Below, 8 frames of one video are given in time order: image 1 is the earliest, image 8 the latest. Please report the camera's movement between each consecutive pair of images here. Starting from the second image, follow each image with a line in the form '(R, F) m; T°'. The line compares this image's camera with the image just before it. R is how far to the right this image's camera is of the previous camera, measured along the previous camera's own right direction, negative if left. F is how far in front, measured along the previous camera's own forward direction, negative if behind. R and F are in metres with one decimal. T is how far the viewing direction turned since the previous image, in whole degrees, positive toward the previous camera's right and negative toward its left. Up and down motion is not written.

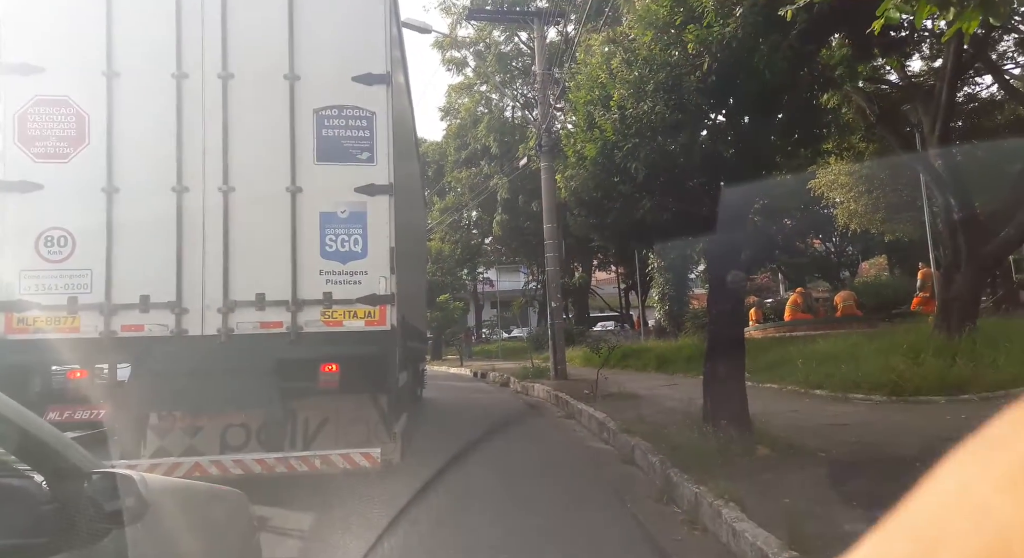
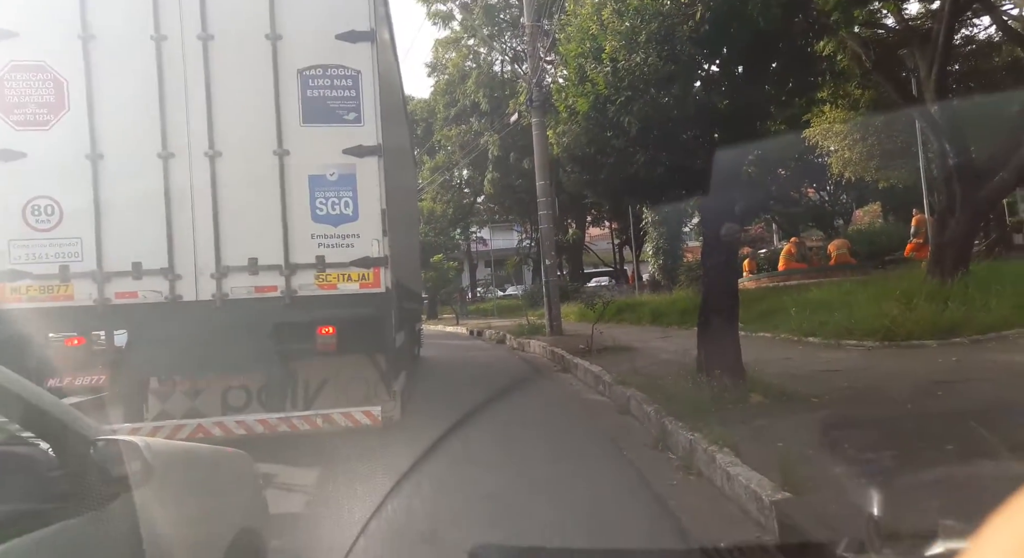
(0.0, 0.0) m; 0°
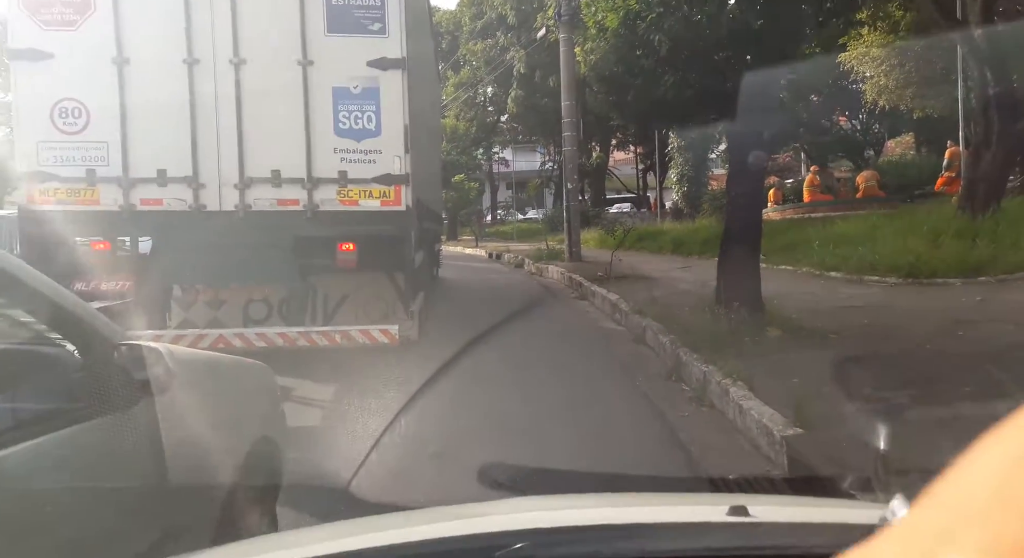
(0.0, 0.0) m; -1°
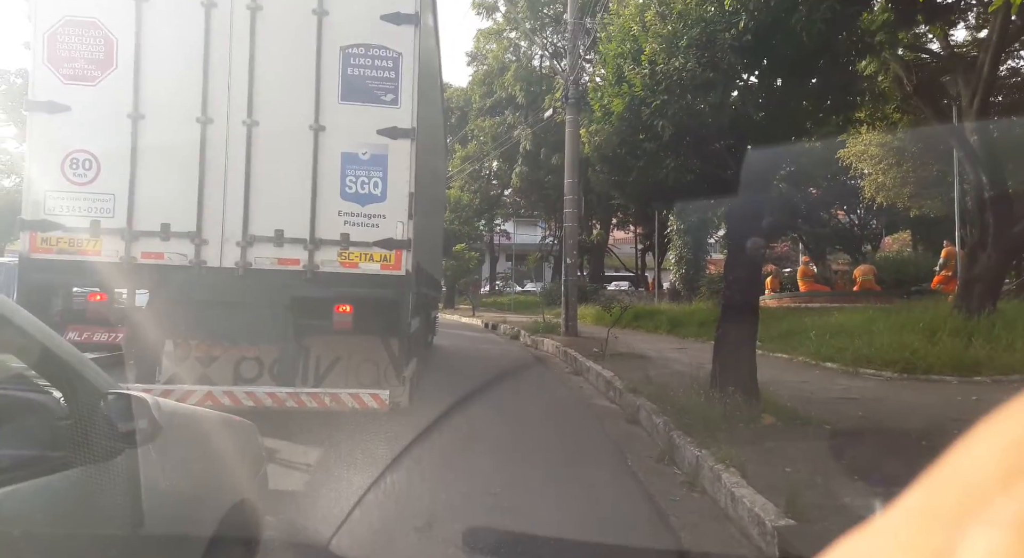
(0.0, 0.0) m; 0°
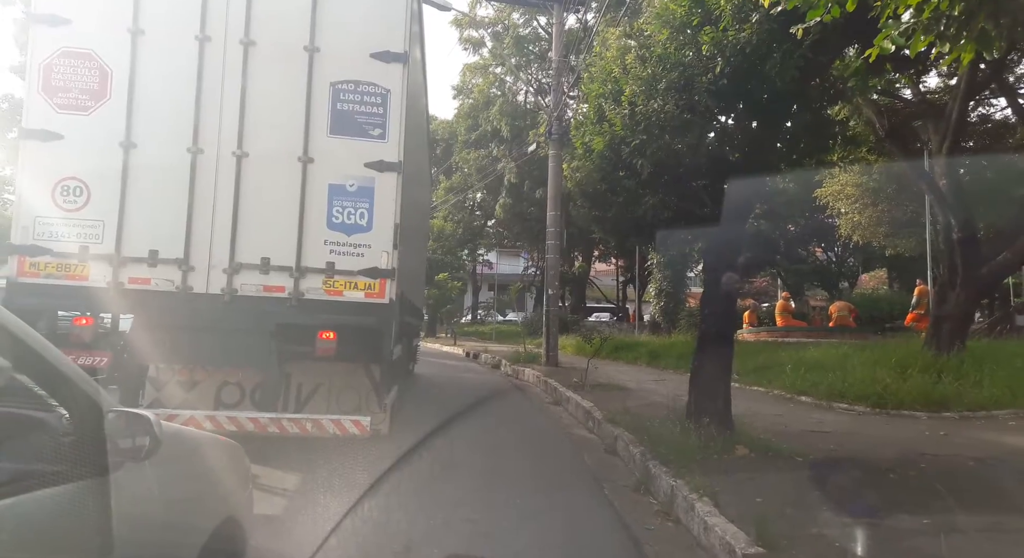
(0.0, -0.2) m; +1°
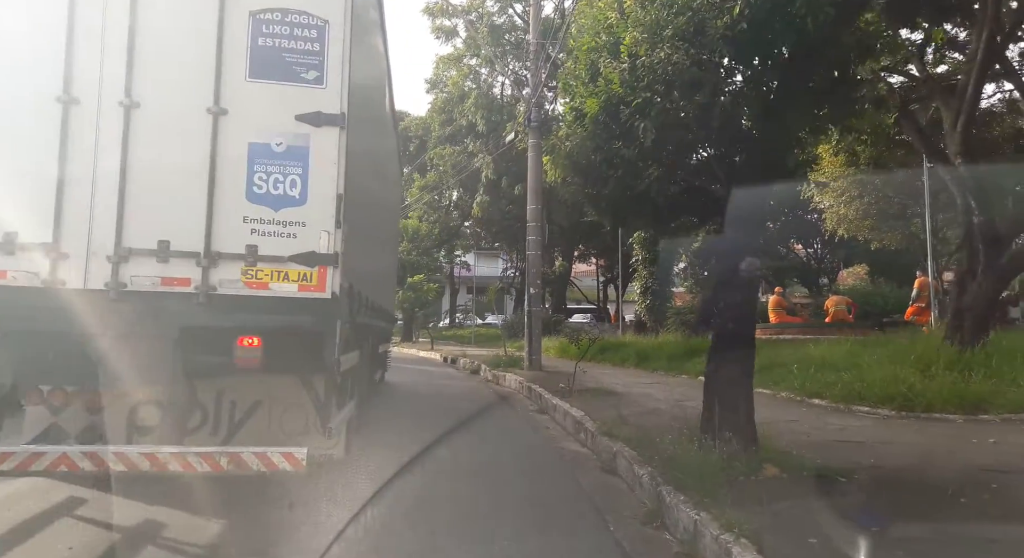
(0.0, +1.2) m; +2°
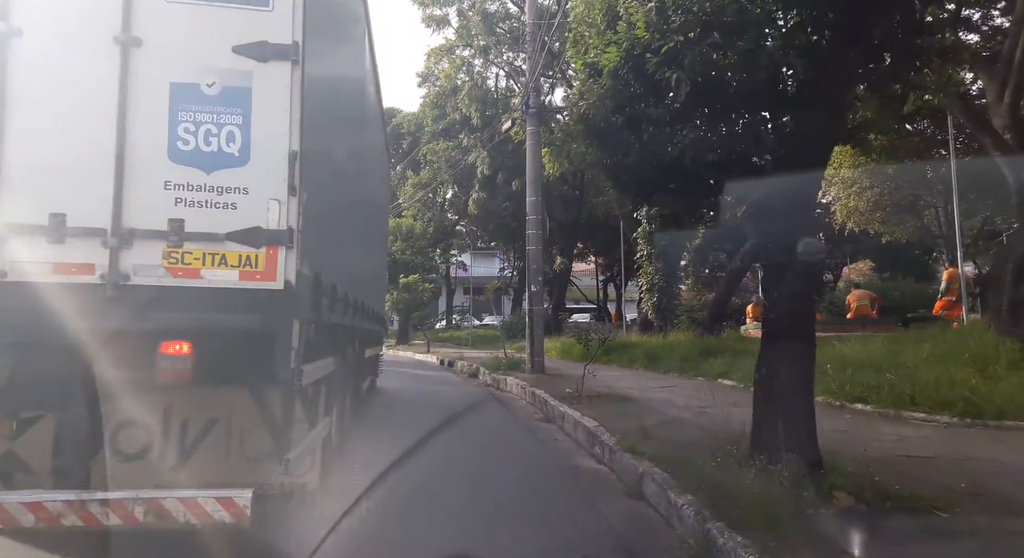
(-0.1, +1.1) m; 0°
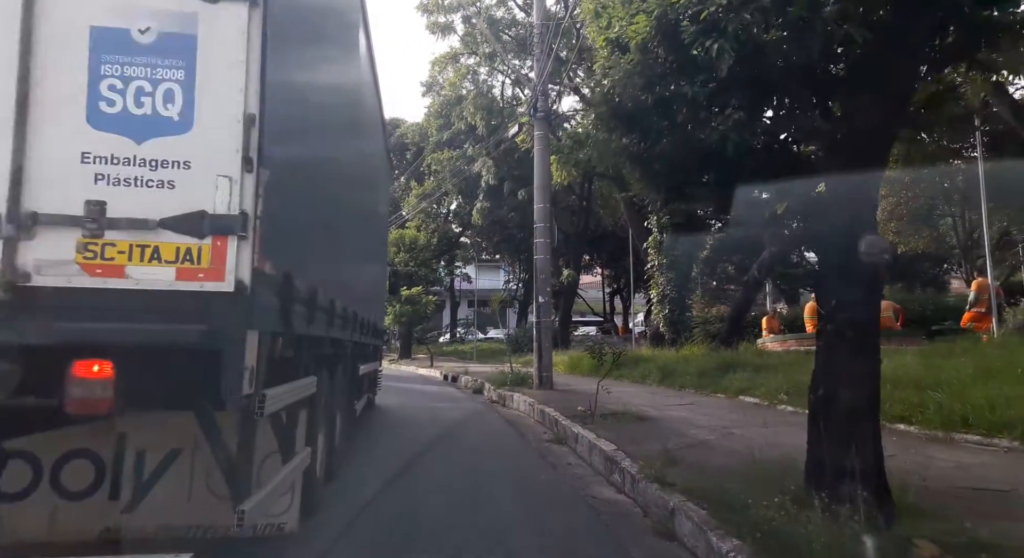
(0.0, +0.7) m; 0°
